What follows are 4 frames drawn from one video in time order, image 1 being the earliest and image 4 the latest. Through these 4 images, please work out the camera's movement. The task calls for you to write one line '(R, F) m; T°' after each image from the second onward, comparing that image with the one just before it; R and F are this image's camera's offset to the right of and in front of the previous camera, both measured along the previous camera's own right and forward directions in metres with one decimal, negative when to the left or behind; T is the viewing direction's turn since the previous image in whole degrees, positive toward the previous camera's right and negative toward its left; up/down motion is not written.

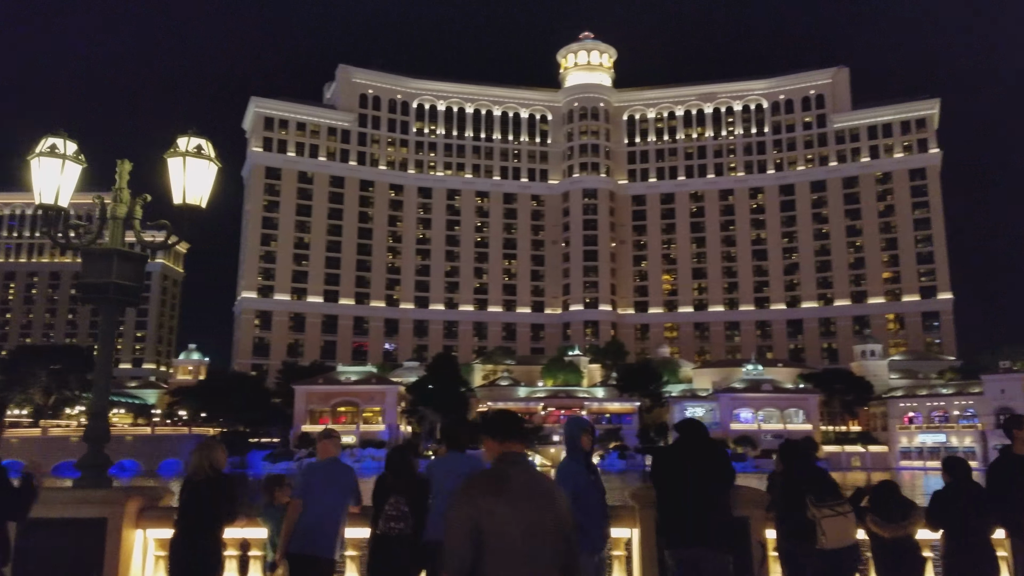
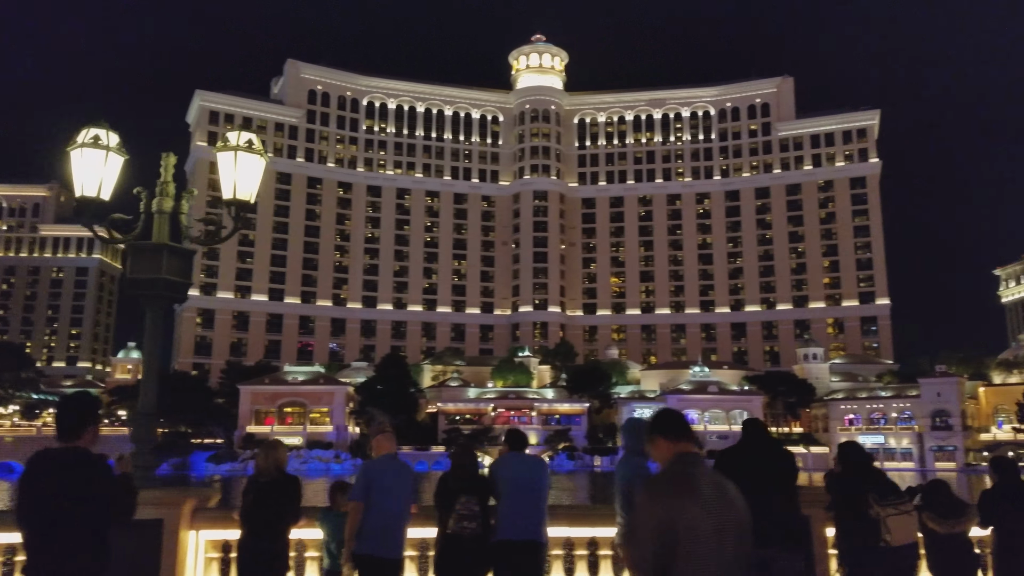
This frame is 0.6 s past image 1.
(-0.6, 0.0) m; +3°
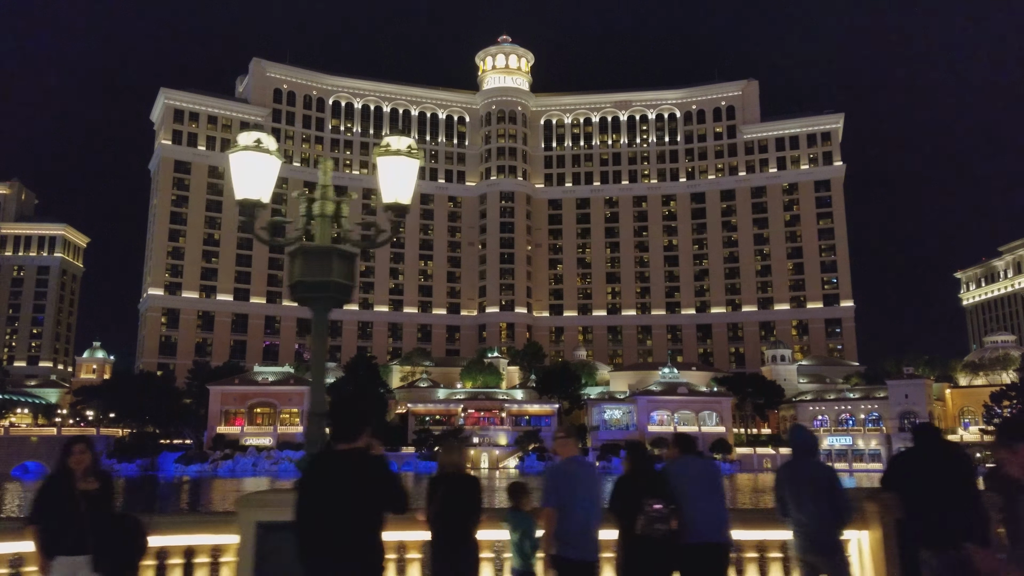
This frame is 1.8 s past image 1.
(-0.9, +0.2) m; +1°
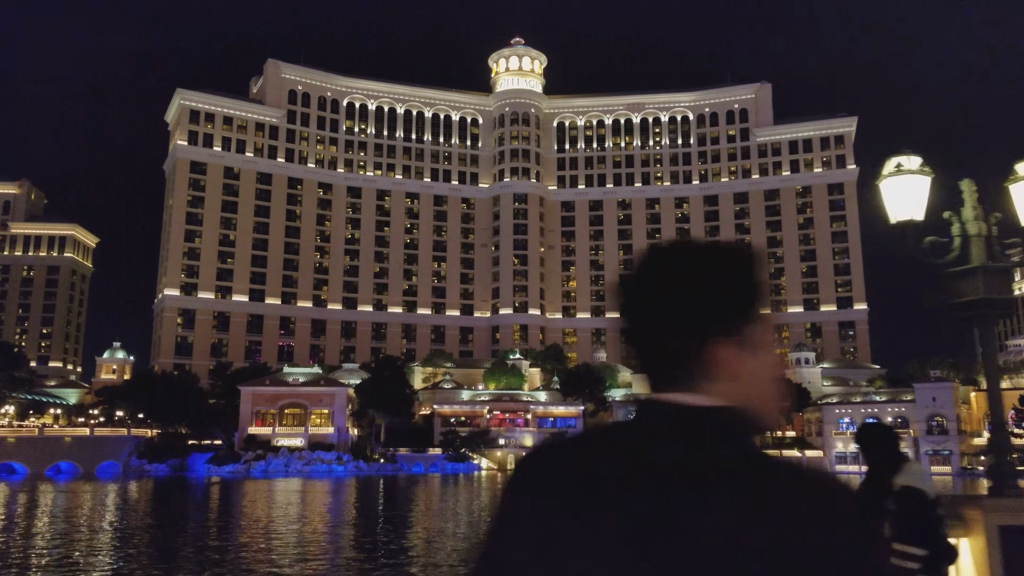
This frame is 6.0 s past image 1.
(+1.0, +0.5) m; -1°
